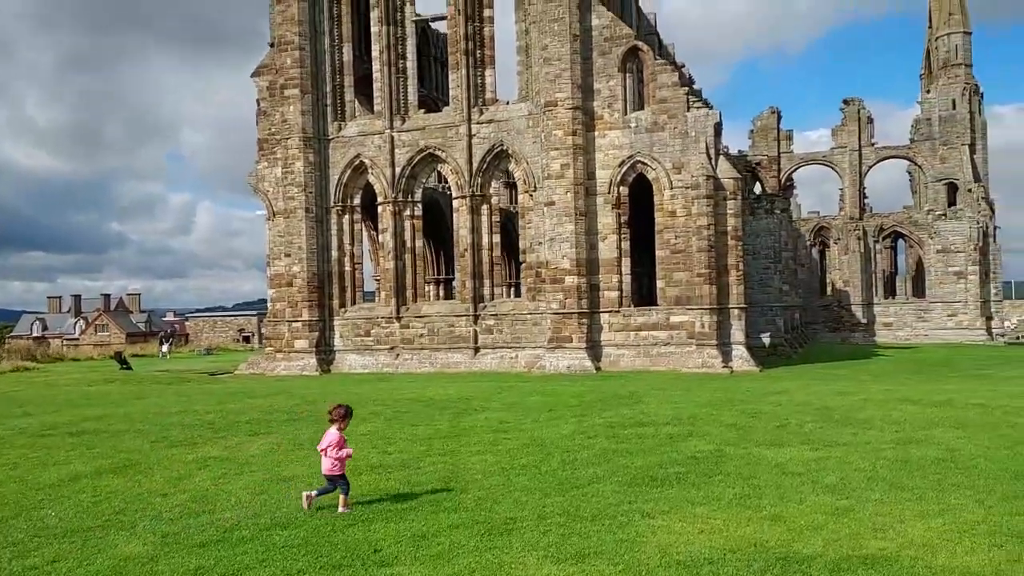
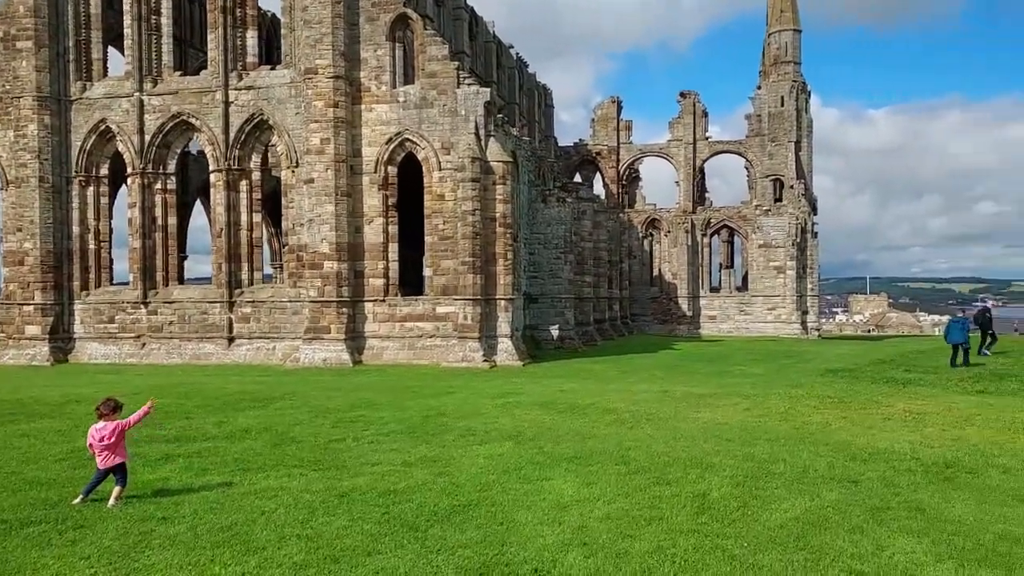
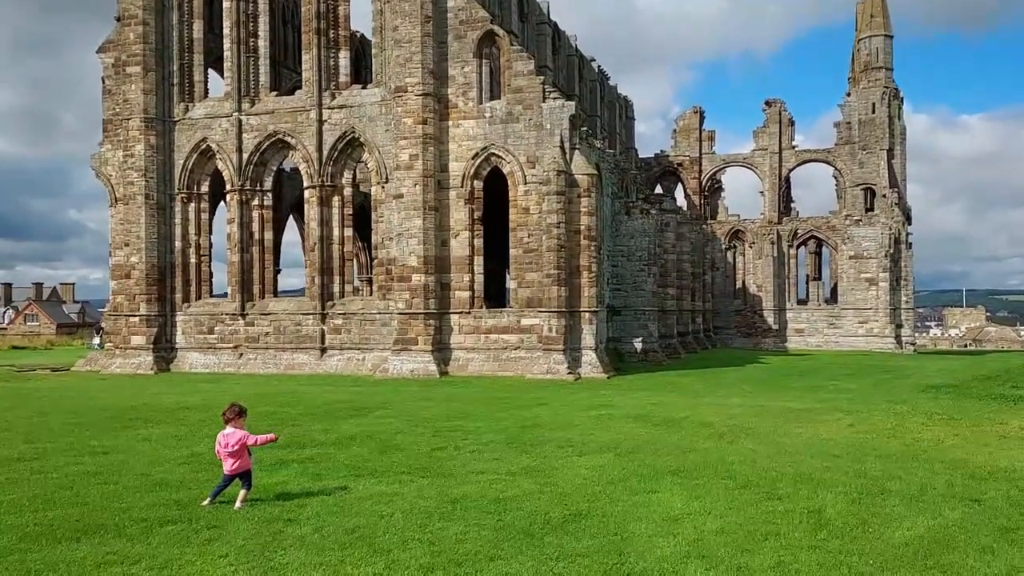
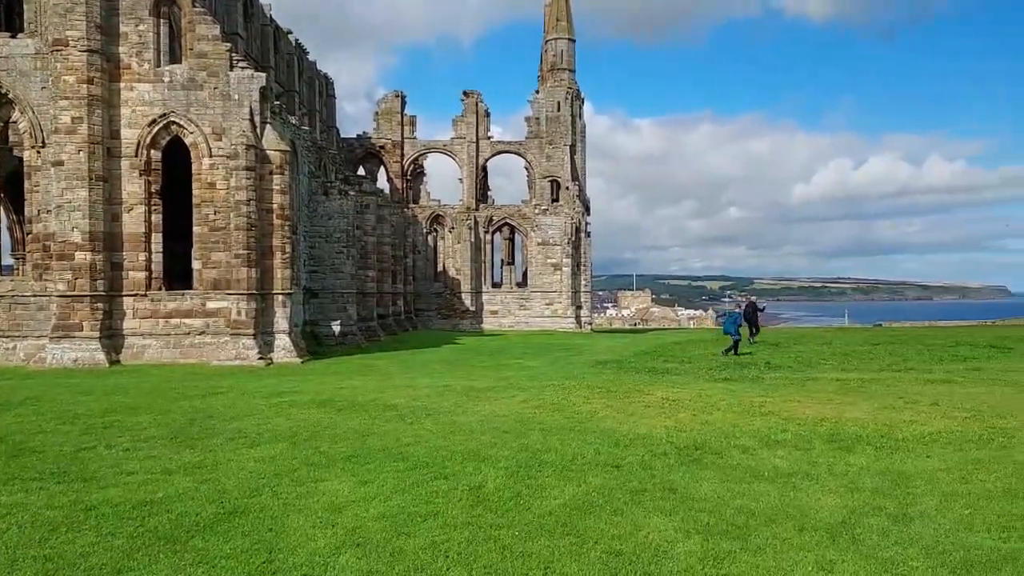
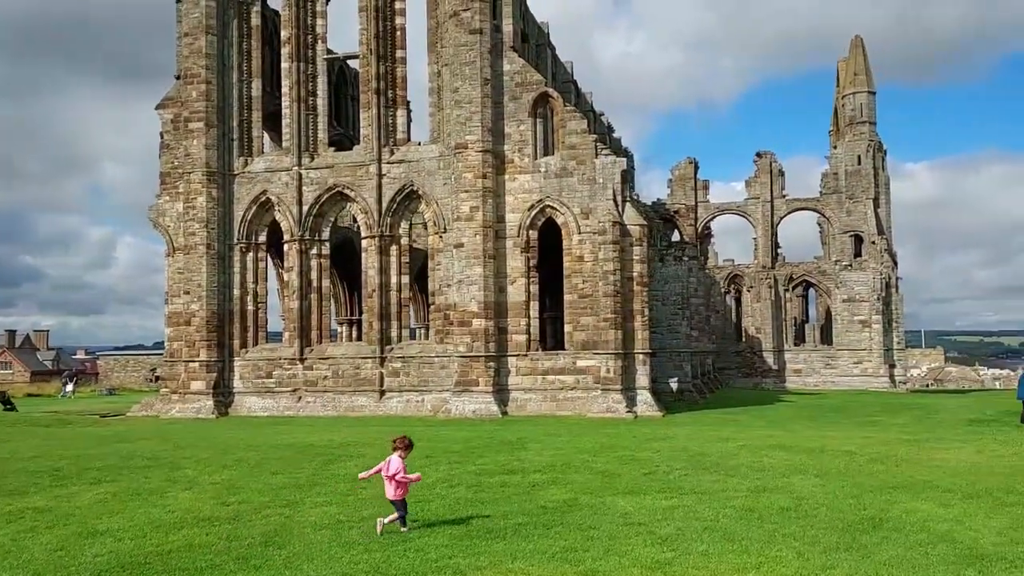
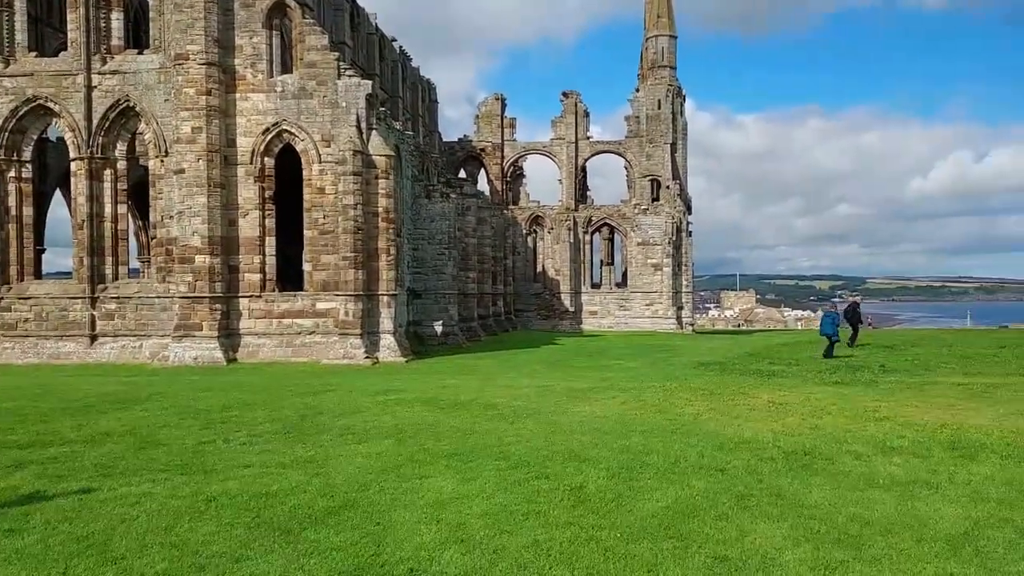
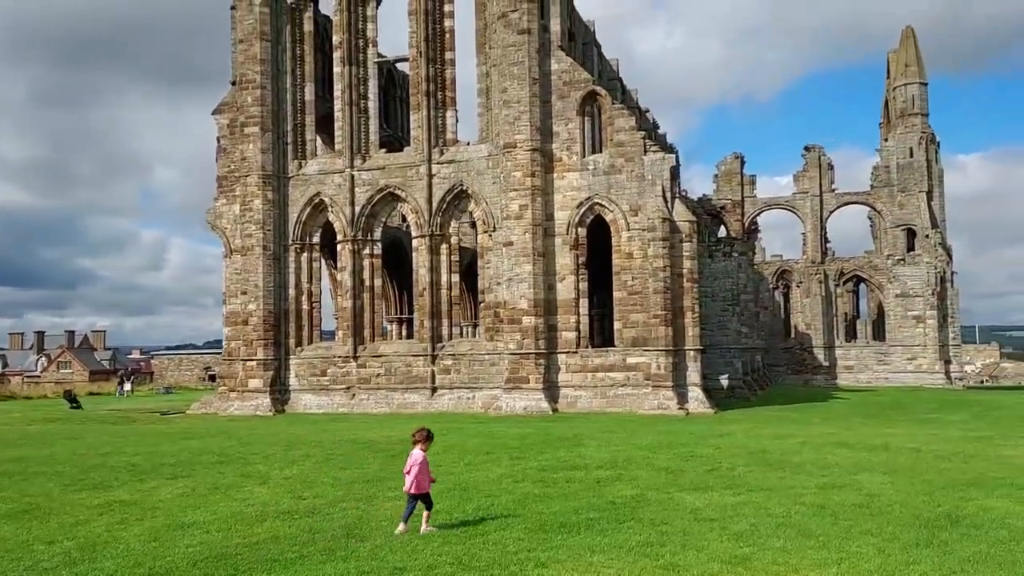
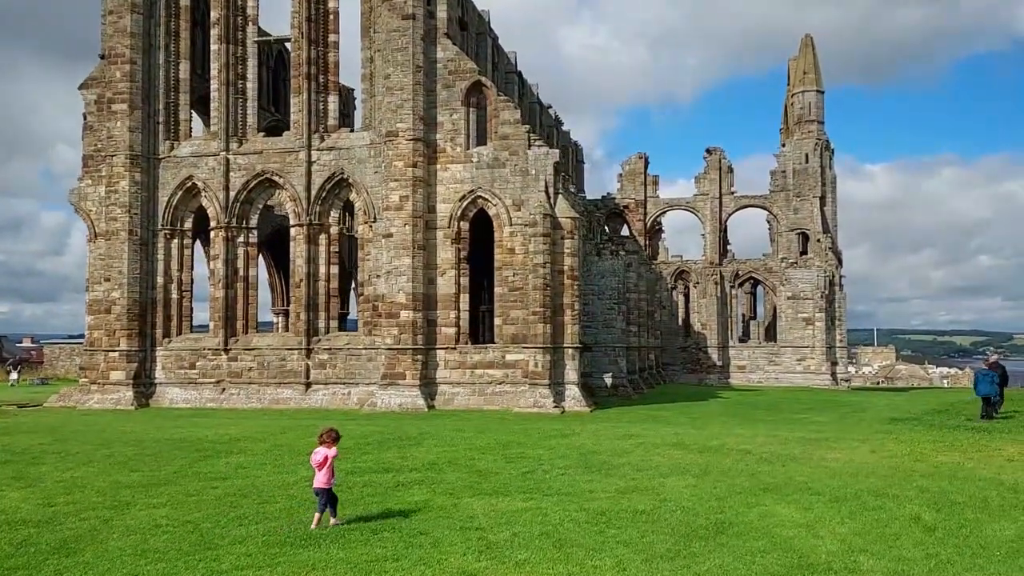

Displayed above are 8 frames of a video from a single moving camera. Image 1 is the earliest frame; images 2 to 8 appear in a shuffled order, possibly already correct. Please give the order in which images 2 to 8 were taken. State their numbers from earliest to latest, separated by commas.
7, 5, 8, 3, 2, 6, 4
